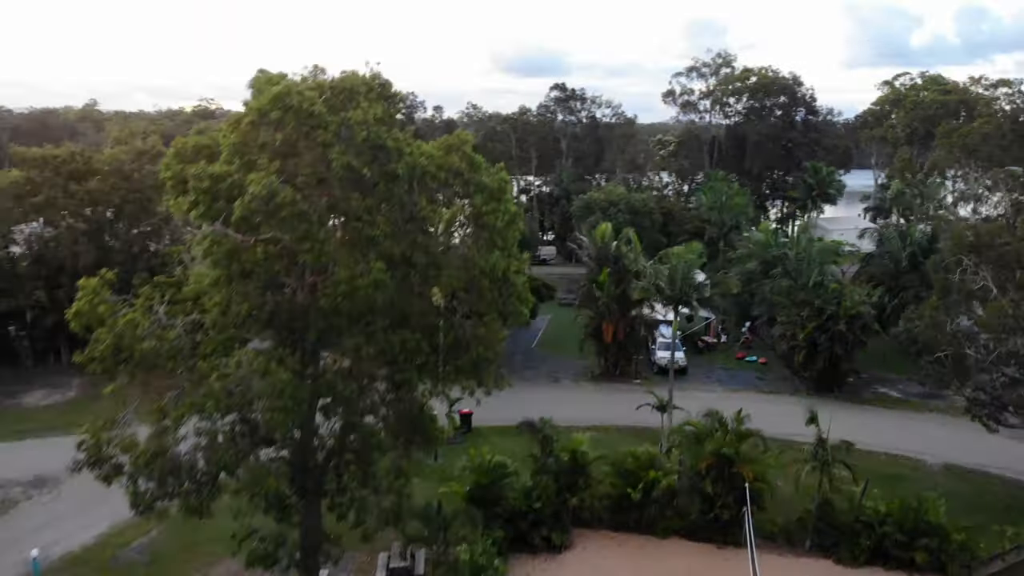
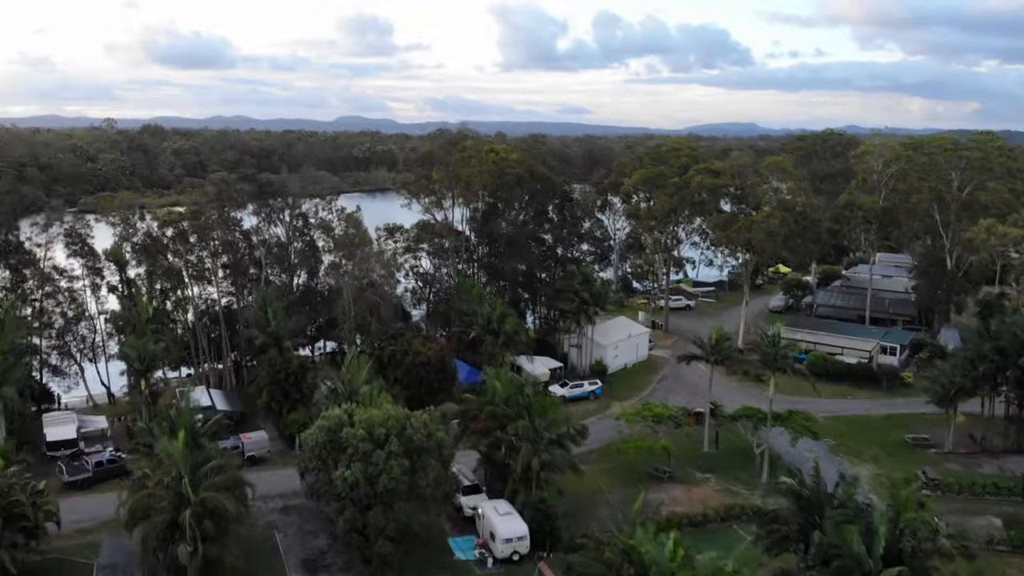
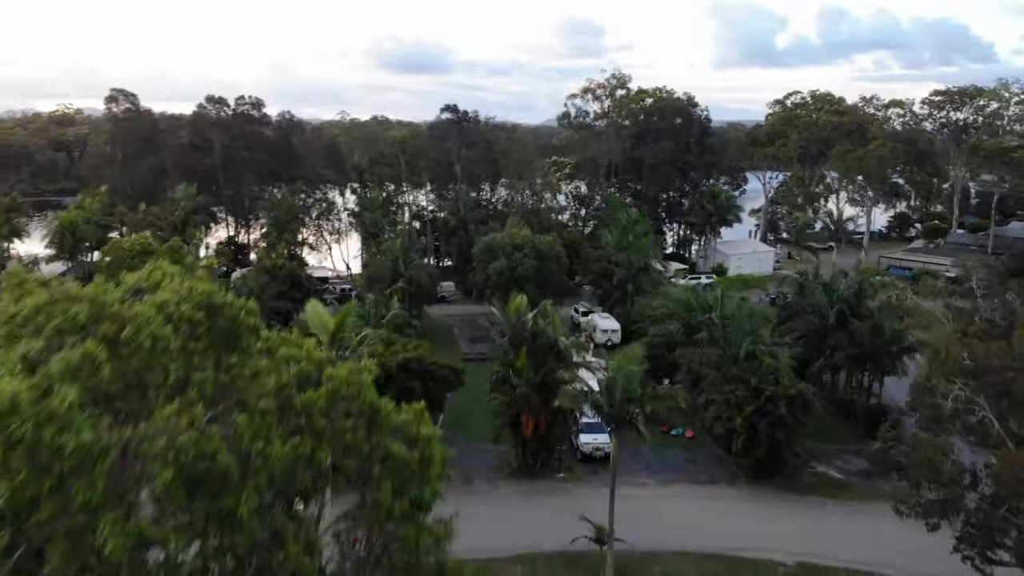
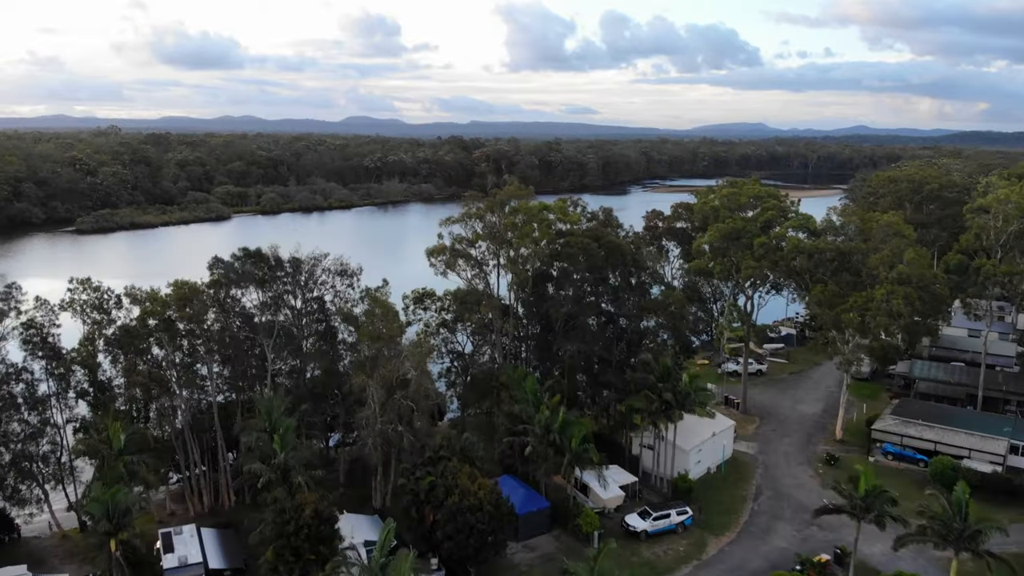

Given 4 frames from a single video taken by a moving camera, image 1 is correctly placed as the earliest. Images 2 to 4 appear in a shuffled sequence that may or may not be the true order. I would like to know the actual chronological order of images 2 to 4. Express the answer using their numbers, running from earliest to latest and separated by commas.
3, 2, 4
